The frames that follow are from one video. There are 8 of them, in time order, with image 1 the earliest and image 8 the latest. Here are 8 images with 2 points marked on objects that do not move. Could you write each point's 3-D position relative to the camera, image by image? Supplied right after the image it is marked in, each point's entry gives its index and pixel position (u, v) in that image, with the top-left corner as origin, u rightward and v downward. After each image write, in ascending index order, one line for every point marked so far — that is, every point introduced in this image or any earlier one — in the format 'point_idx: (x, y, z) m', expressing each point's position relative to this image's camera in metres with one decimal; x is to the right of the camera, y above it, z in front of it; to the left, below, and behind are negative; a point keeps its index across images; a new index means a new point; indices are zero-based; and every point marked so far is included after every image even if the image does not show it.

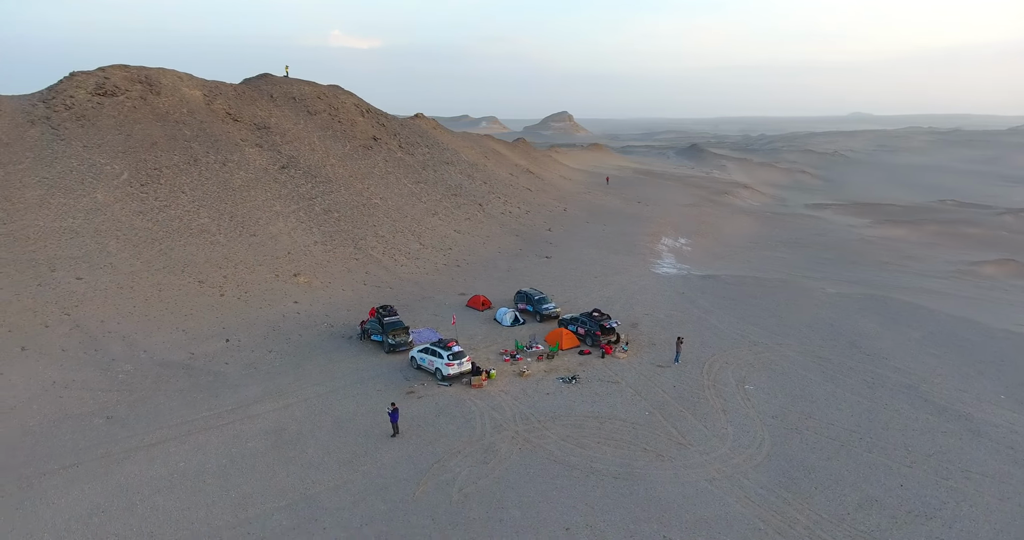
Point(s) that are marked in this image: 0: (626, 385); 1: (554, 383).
0: (+3.7, -3.8, +19.6) m
1: (+1.4, -3.8, +19.8) m
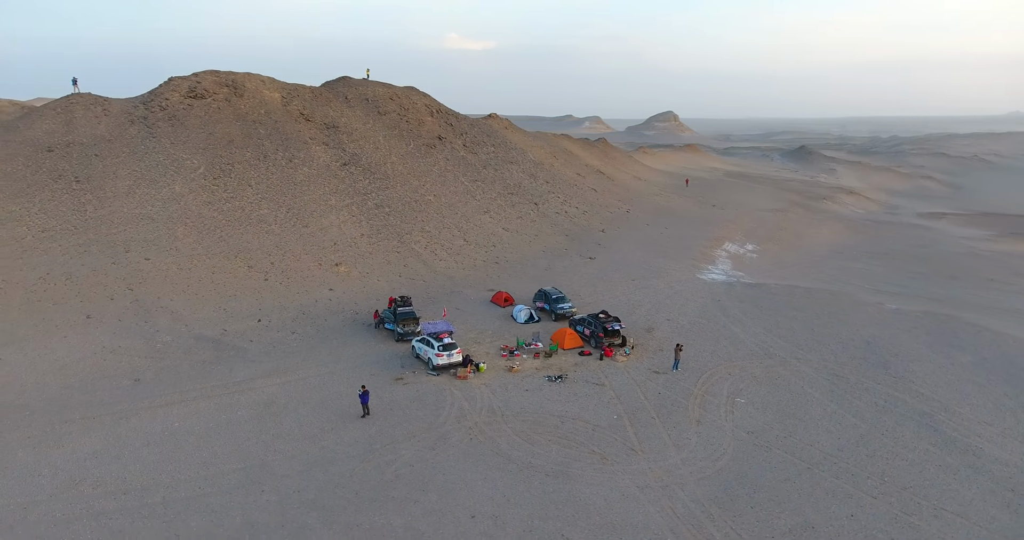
0: (+3.1, -3.9, +19.4) m
1: (+0.9, -3.7, +20.0) m
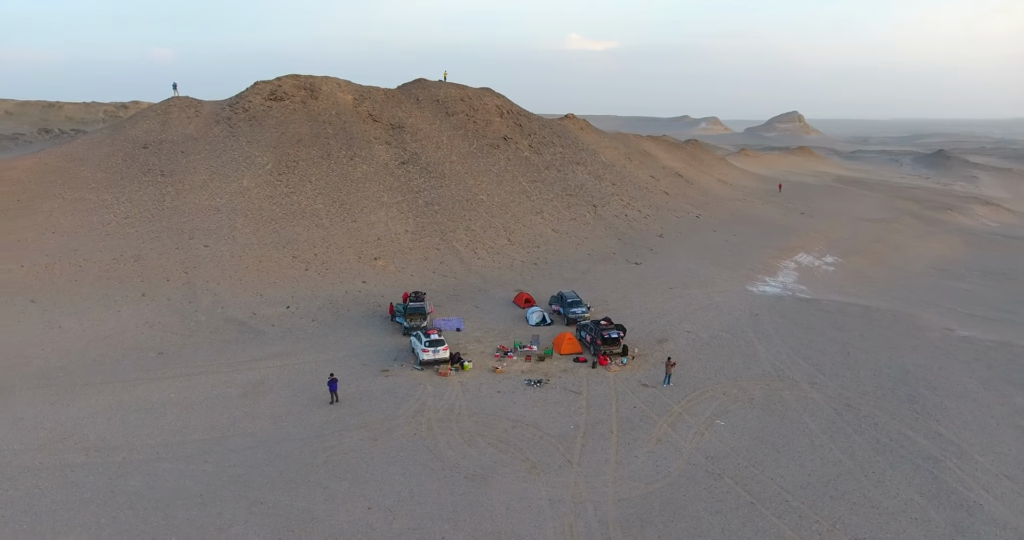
0: (+2.2, -4.0, +18.7) m
1: (+0.1, -3.8, +19.7) m
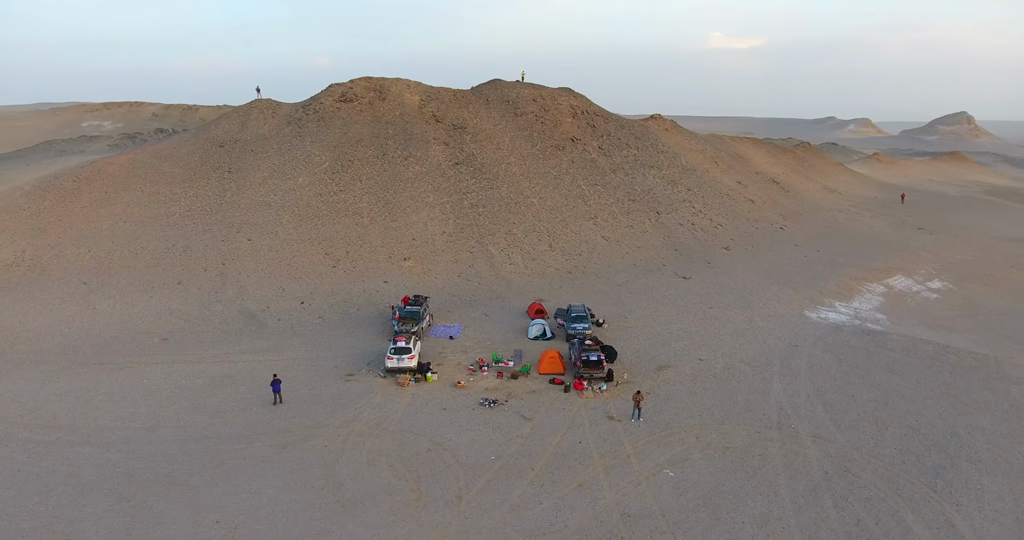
0: (+0.5, -4.4, +16.9) m
1: (-1.3, -4.1, +18.3) m
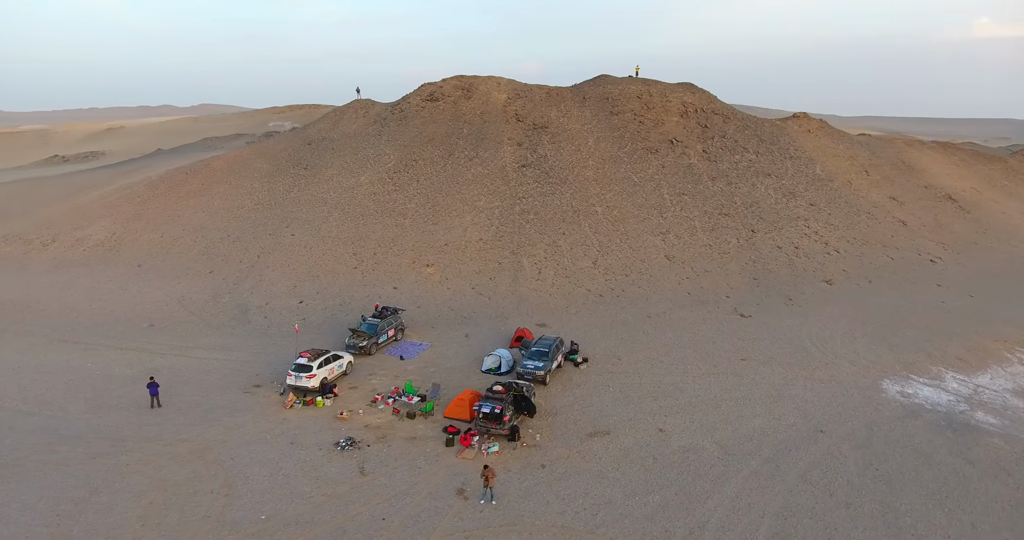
0: (-3.6, -5.0, +13.9) m
1: (-4.9, -4.5, +15.9) m
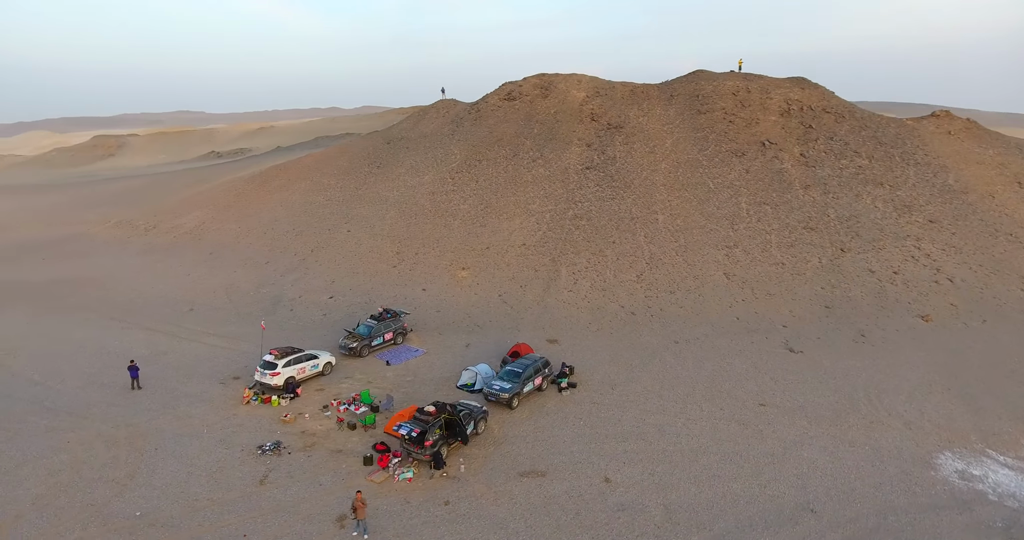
0: (-5.9, -5.0, +13.4) m
1: (-6.6, -4.5, +15.6) m
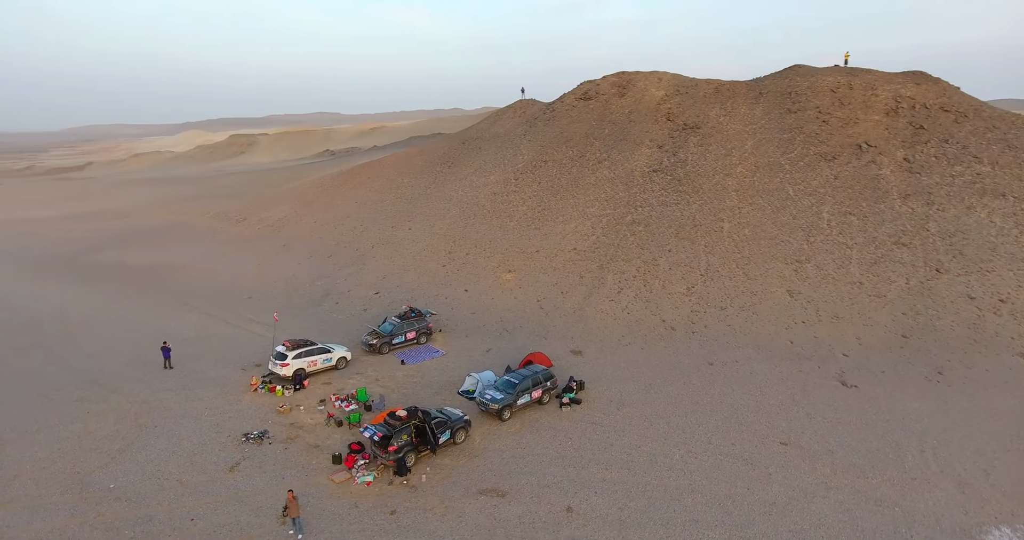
0: (-6.9, -4.8, +13.9) m
1: (-7.1, -4.3, +16.2) m
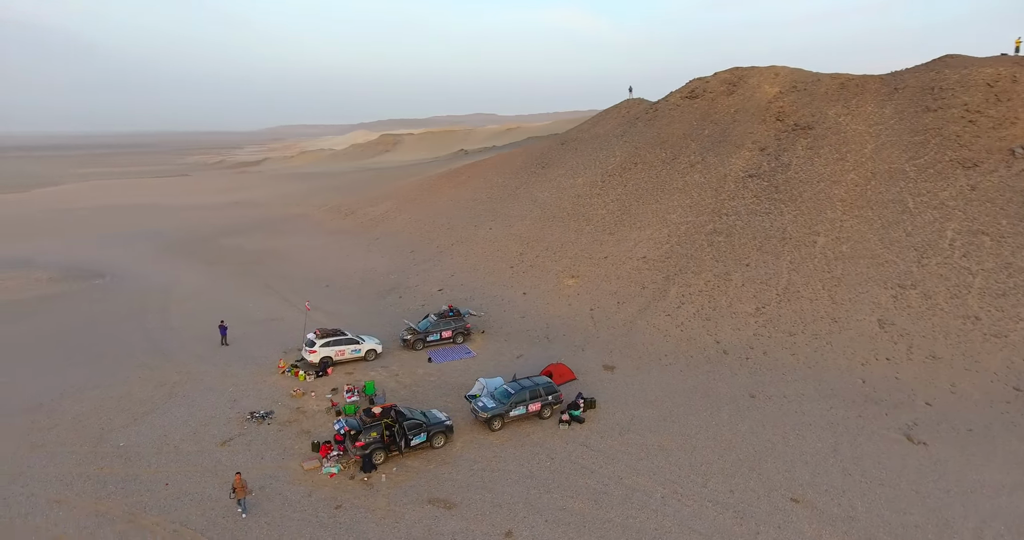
0: (-7.7, -4.5, +15.0) m
1: (-7.3, -4.0, +17.3) m
